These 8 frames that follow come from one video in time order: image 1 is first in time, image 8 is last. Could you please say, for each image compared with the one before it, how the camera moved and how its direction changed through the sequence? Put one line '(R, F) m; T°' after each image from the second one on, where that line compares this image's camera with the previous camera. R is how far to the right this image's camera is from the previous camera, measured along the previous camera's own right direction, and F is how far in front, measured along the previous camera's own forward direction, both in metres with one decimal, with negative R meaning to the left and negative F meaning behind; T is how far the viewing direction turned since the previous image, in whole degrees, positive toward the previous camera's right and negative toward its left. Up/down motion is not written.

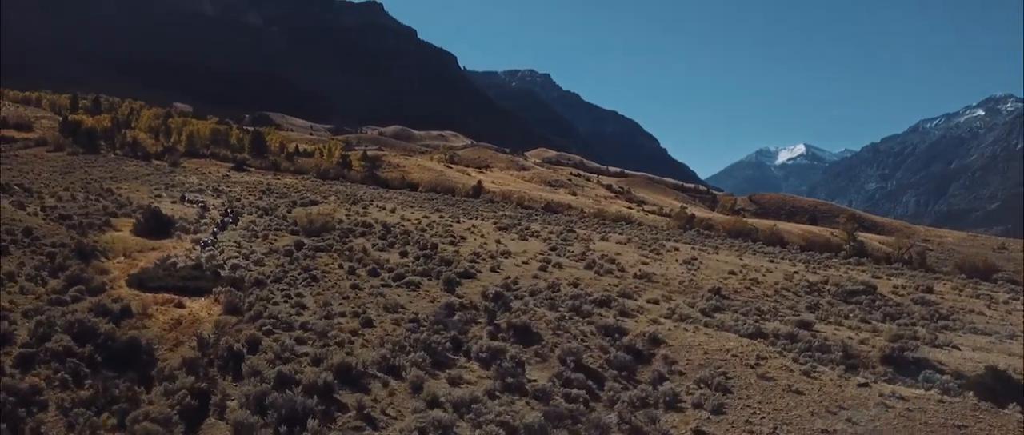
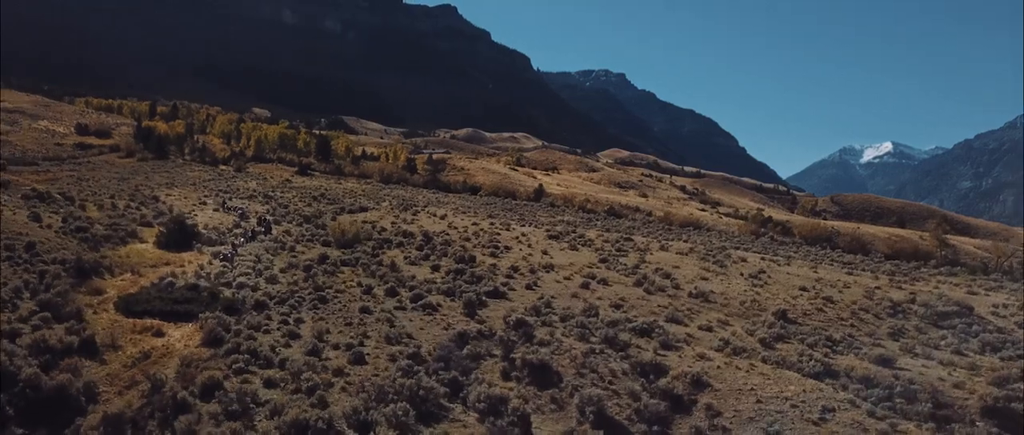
(+1.0, +2.3) m; -5°
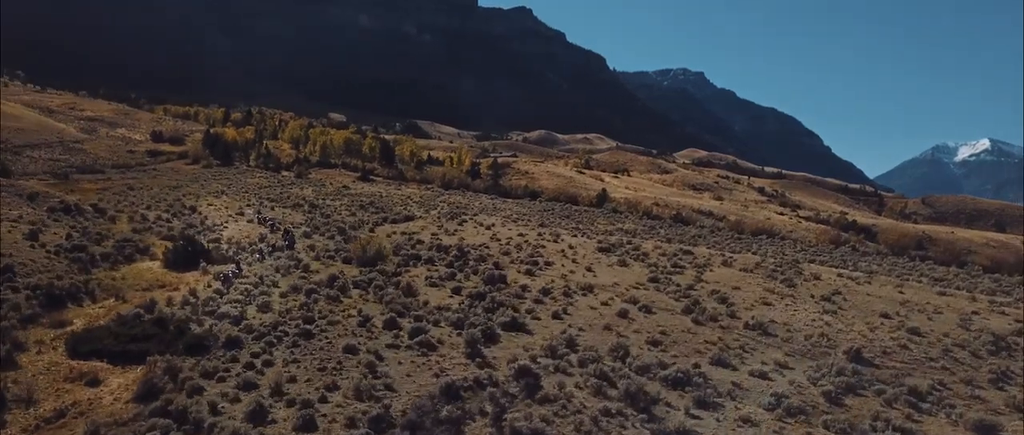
(+1.2, +2.8) m; -5°
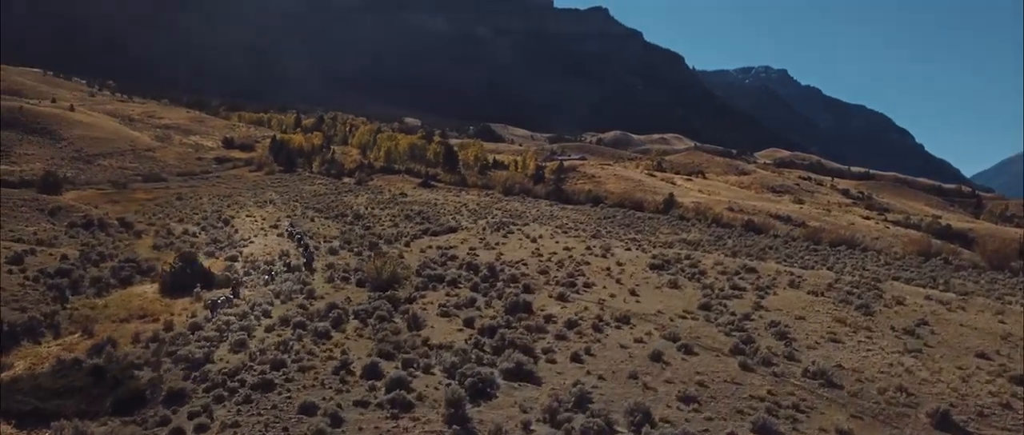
(+1.3, +2.8) m; -5°
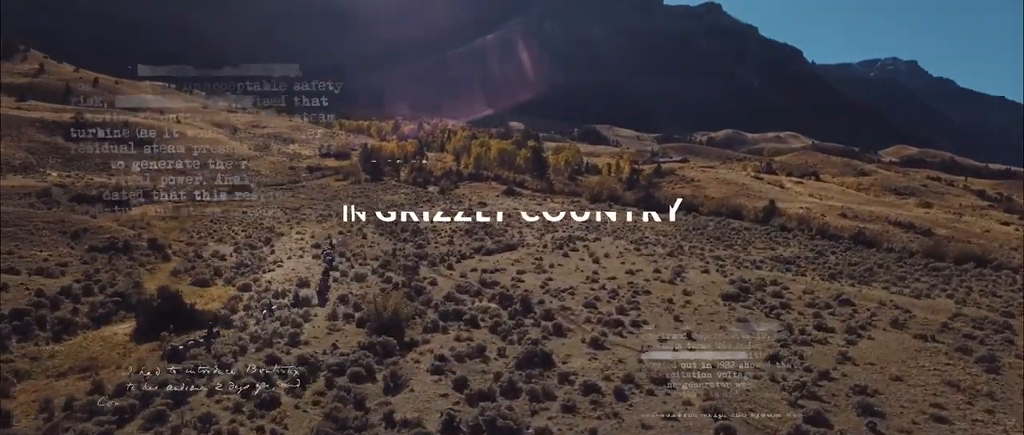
(+2.0, +3.8) m; -8°
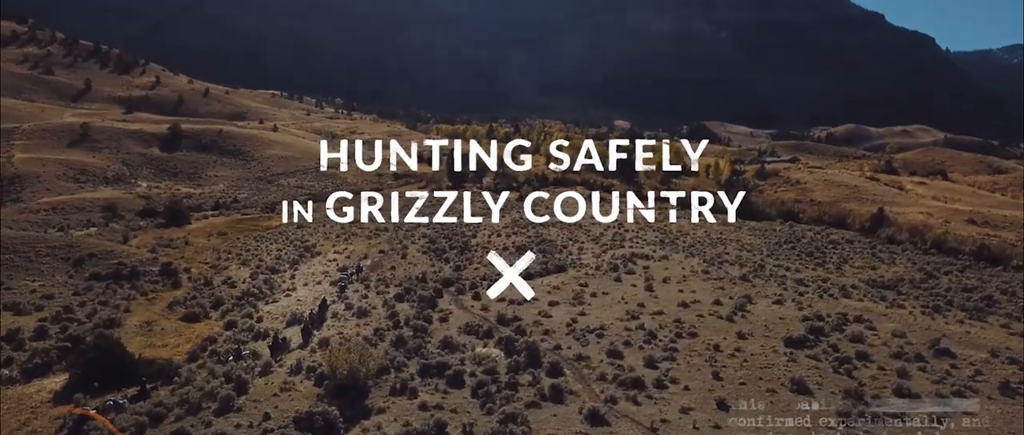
(+2.5, +3.8) m; -8°
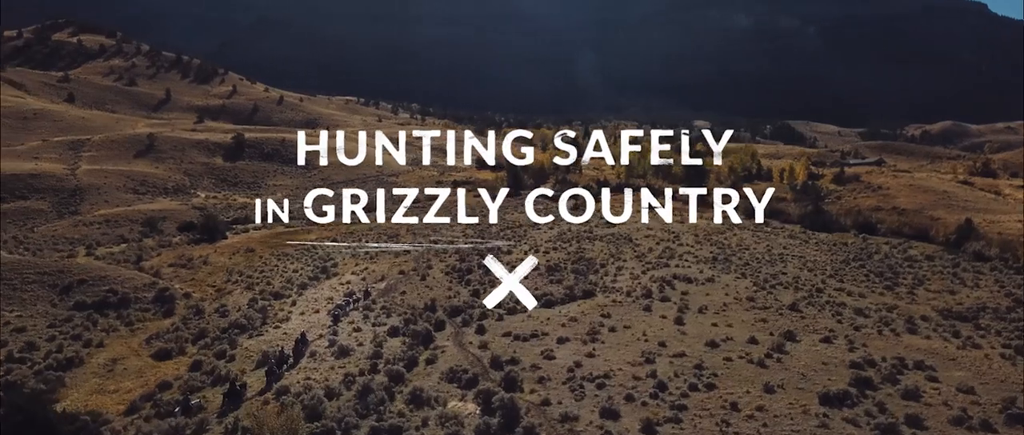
(+2.1, +2.8) m; -6°
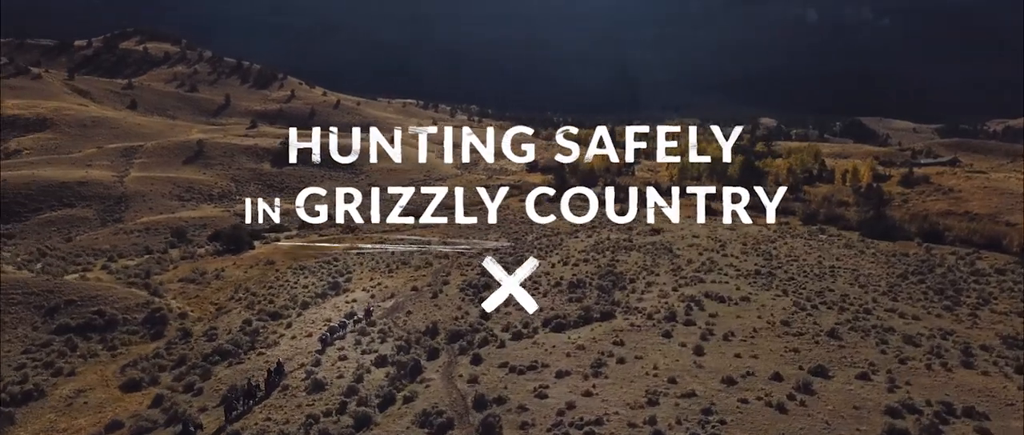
(+1.8, +2.1) m; -5°
